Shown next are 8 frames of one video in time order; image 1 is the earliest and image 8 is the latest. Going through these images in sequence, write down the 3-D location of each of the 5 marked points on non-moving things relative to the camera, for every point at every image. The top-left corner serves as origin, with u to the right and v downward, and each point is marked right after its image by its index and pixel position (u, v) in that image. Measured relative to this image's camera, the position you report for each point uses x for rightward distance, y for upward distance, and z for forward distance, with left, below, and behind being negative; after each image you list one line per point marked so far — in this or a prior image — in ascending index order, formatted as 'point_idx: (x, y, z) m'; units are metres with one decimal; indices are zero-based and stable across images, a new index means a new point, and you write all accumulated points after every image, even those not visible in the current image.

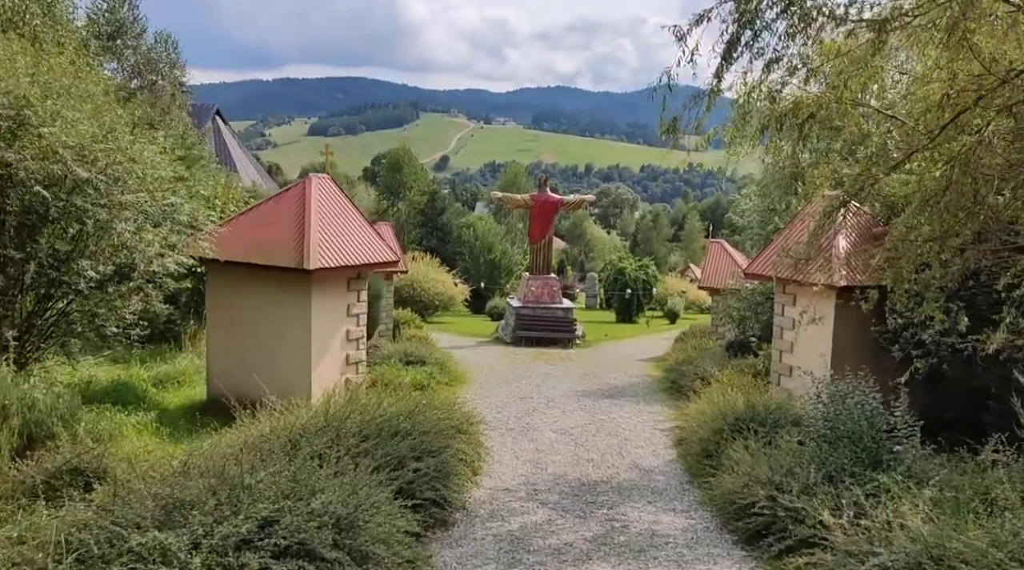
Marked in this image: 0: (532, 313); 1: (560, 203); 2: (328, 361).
0: (+0.4, -0.6, +18.8) m
1: (+1.1, +1.8, +19.6) m
2: (-2.0, -0.9, +9.6) m
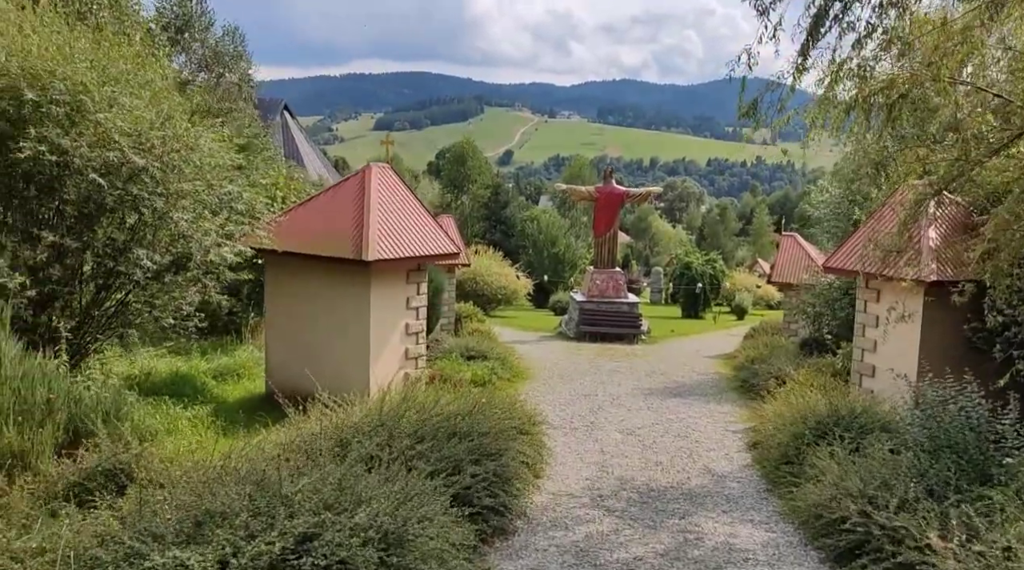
0: (+1.8, -0.5, +18.4) m
1: (+2.5, +2.0, +19.0) m
2: (-1.4, -0.8, +9.3) m
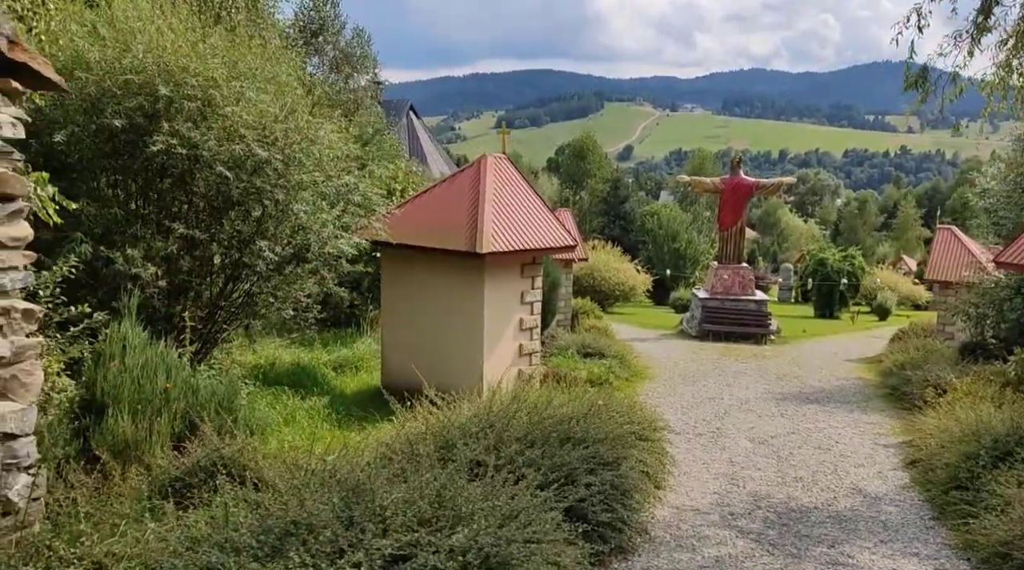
0: (+4.2, -0.4, +17.5) m
1: (+5.0, +2.0, +18.1) m
2: (-0.1, -0.7, +9.0) m
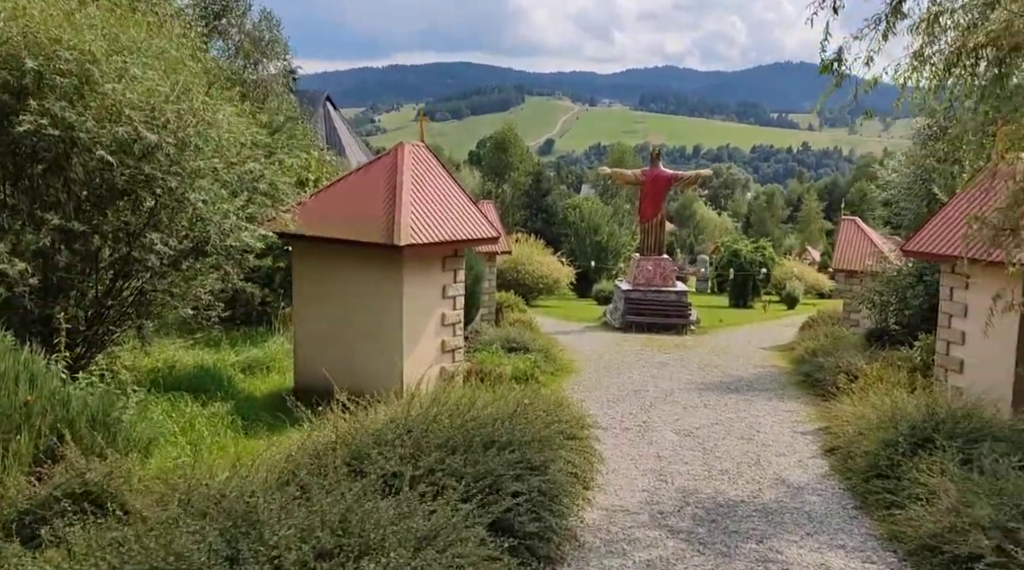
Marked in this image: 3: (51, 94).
0: (+2.6, -0.2, +17.5) m
1: (+3.4, +2.2, +18.1) m
2: (-0.9, -0.7, +8.6) m
3: (-3.5, +1.5, +6.7) m
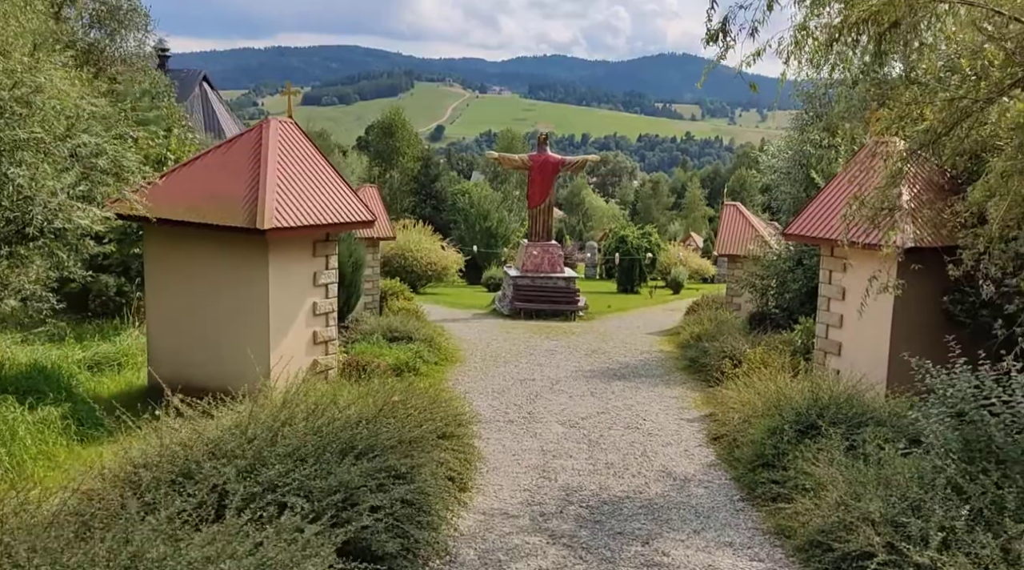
0: (+0.4, 0.0, +17.2) m
1: (+1.0, +2.5, +17.9) m
2: (-2.0, -0.6, +8.0) m
3: (-4.4, +1.5, +5.7) m
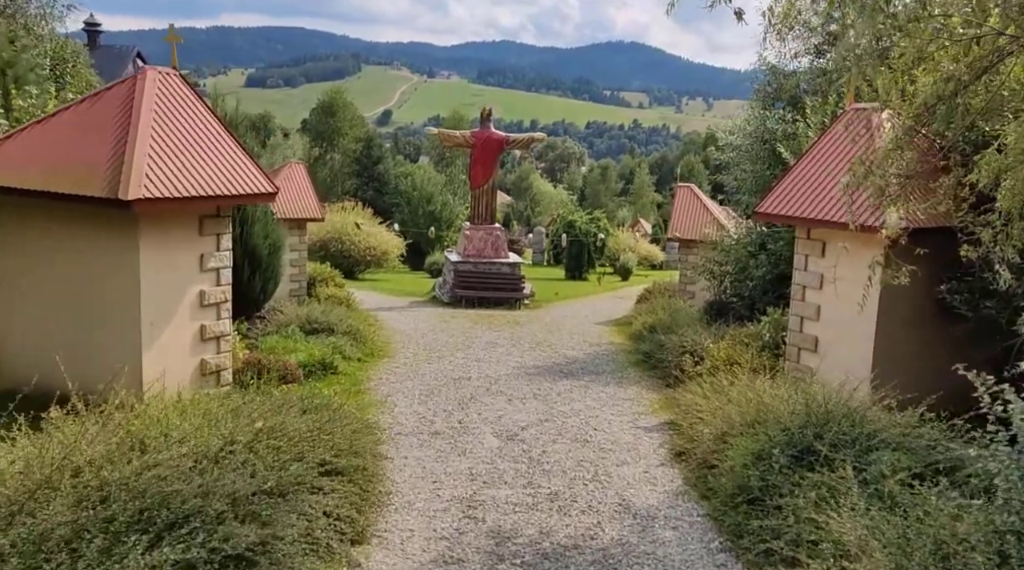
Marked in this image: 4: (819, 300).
0: (-0.7, +0.3, +15.9) m
1: (-0.2, +2.8, +16.6) m
2: (-2.6, -0.4, +6.6) m
3: (-4.9, +1.6, +4.1) m
4: (+2.6, -0.1, +7.2) m
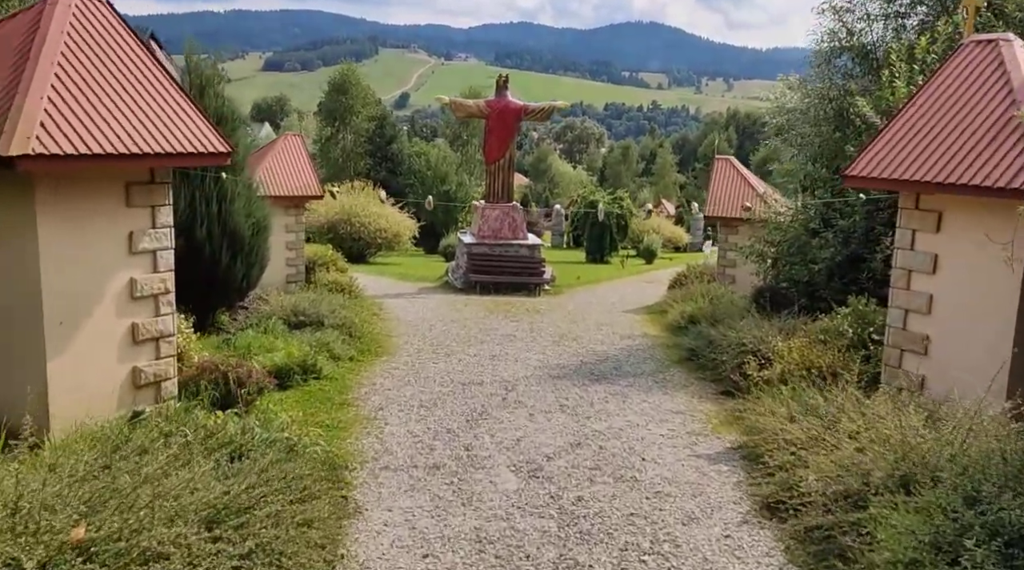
0: (-0.4, +0.5, +14.3) m
1: (+0.2, +3.1, +14.9) m
2: (-2.5, -0.4, +5.0) m
3: (-4.8, +1.6, +2.6) m
4: (+2.7, 0.0, +5.5) m
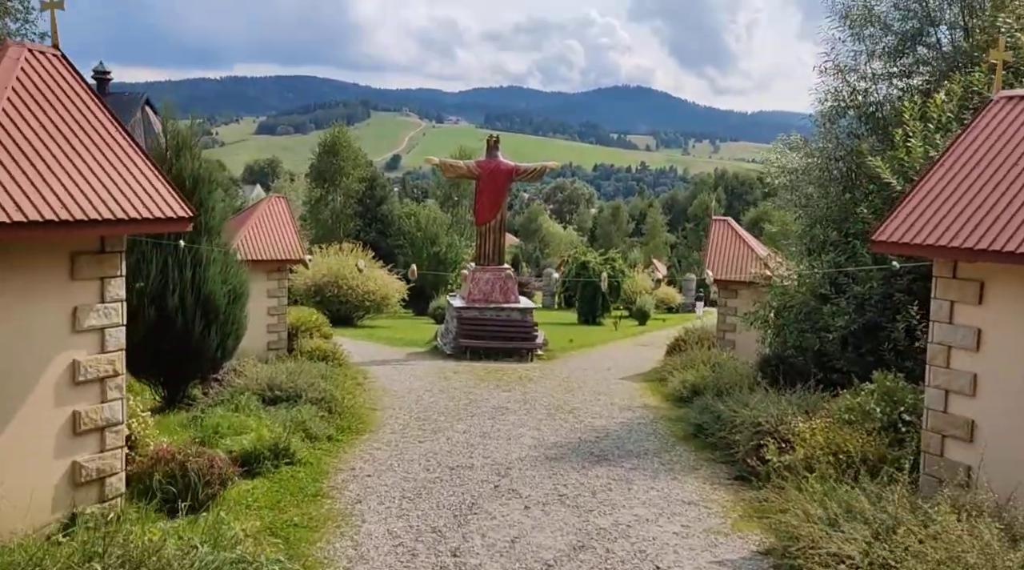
0: (-0.6, -0.5, +13.7) m
1: (0.0, +2.0, +14.5) m
2: (-2.5, -0.8, +4.3) m
3: (-4.8, +1.4, +2.0) m
4: (+2.7, -0.5, +4.9) m
